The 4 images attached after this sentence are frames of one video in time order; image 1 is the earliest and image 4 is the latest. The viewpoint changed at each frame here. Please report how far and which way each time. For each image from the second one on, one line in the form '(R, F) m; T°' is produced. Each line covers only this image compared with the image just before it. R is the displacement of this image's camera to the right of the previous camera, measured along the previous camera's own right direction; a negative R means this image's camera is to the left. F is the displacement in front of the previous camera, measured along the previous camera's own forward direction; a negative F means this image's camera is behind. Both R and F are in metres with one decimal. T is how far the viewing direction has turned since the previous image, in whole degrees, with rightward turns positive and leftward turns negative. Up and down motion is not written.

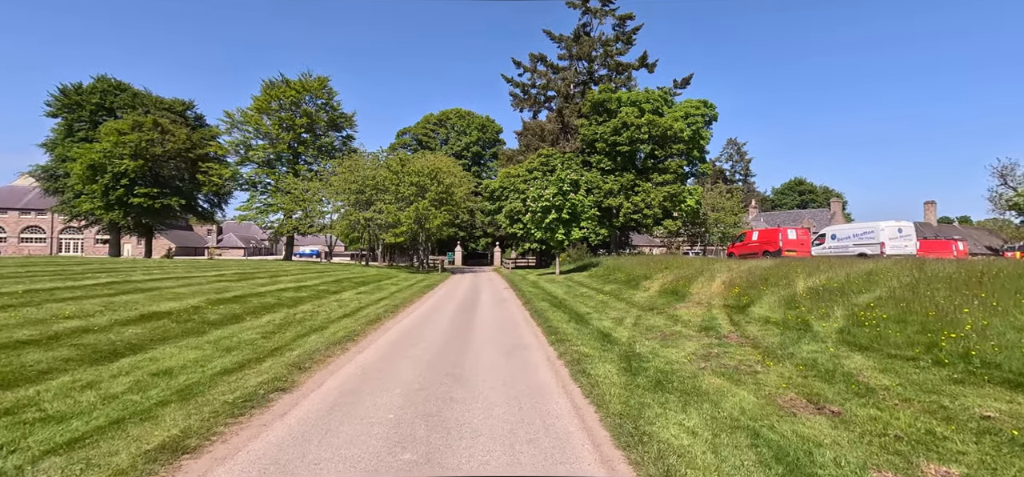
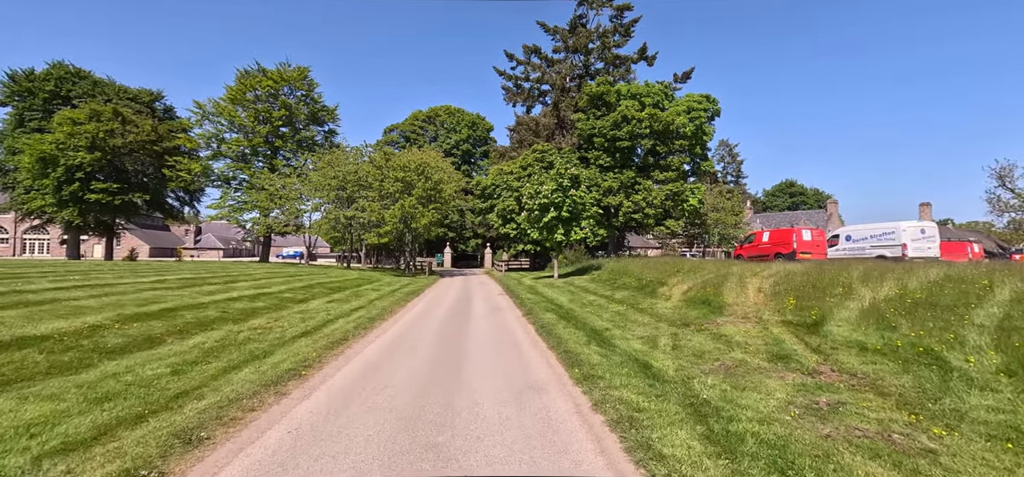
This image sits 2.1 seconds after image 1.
(-0.3, +2.5) m; +1°
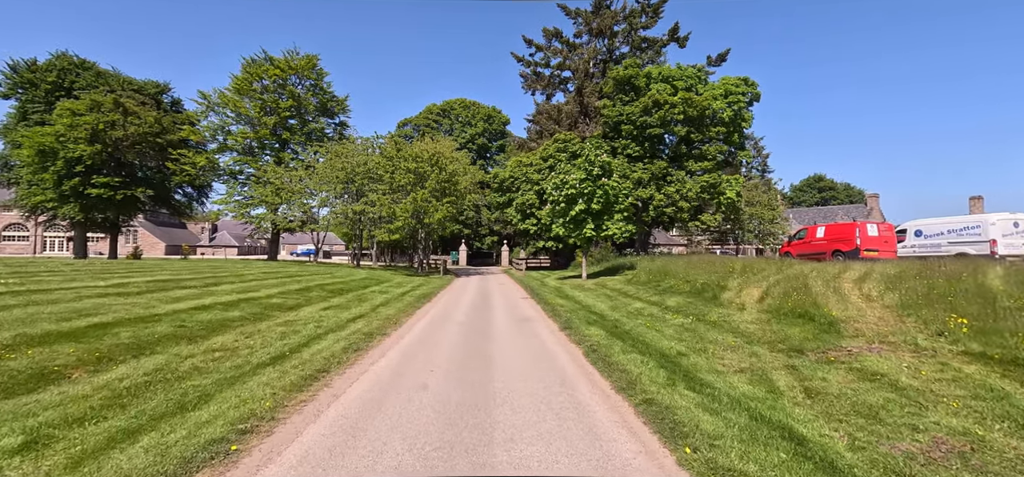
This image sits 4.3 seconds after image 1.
(-0.4, +2.9) m; -2°
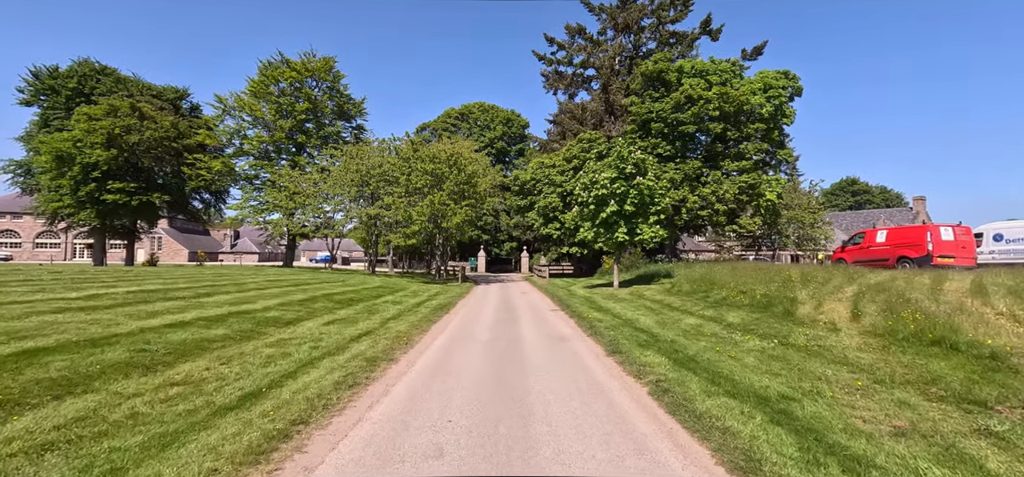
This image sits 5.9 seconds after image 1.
(-0.3, +2.1) m; -2°
